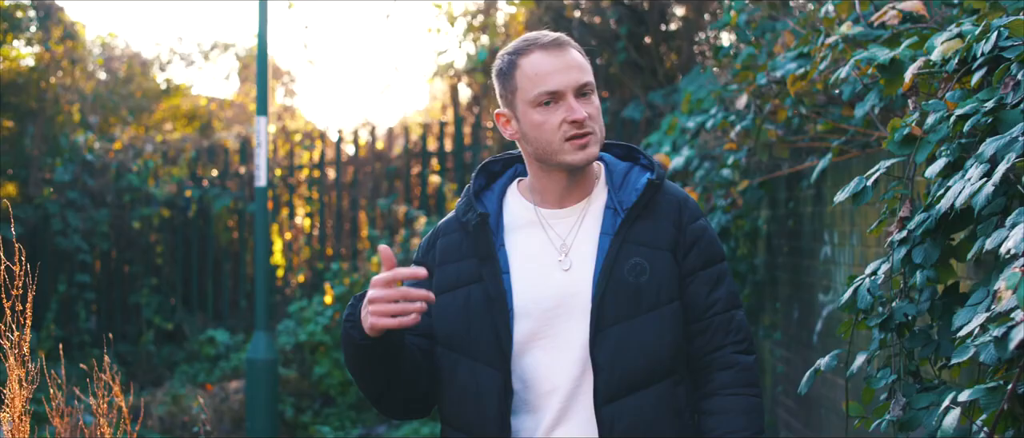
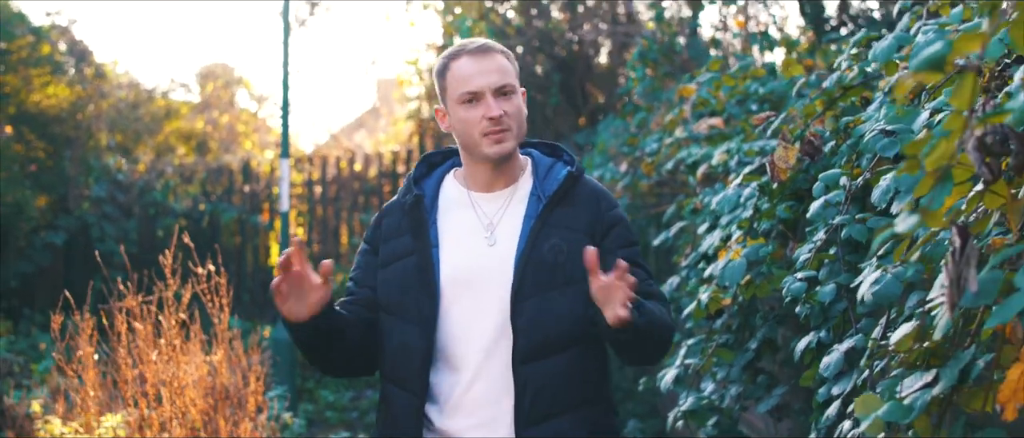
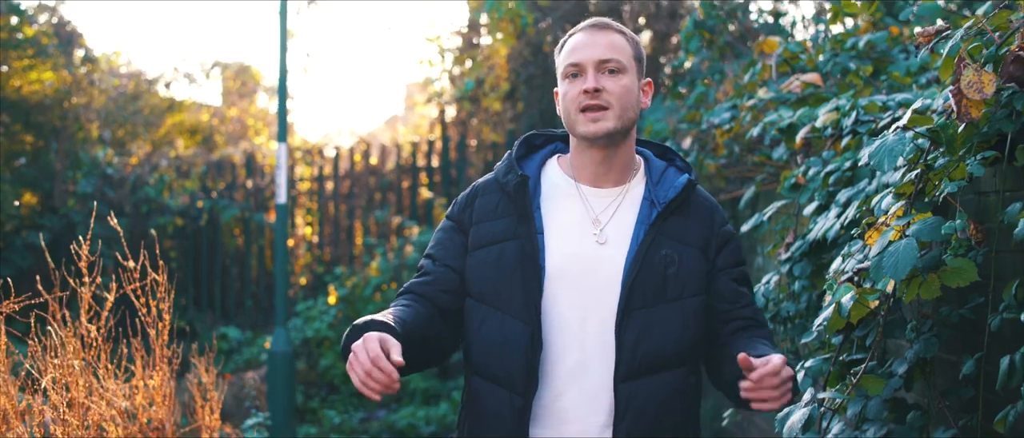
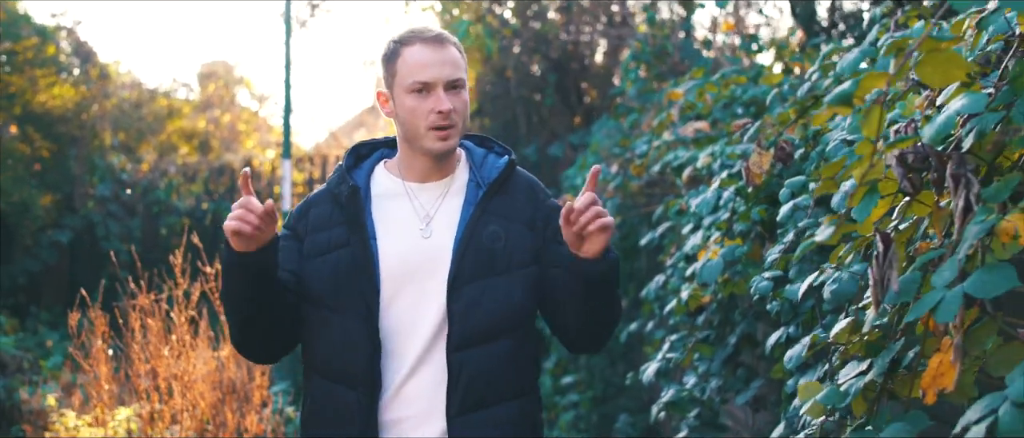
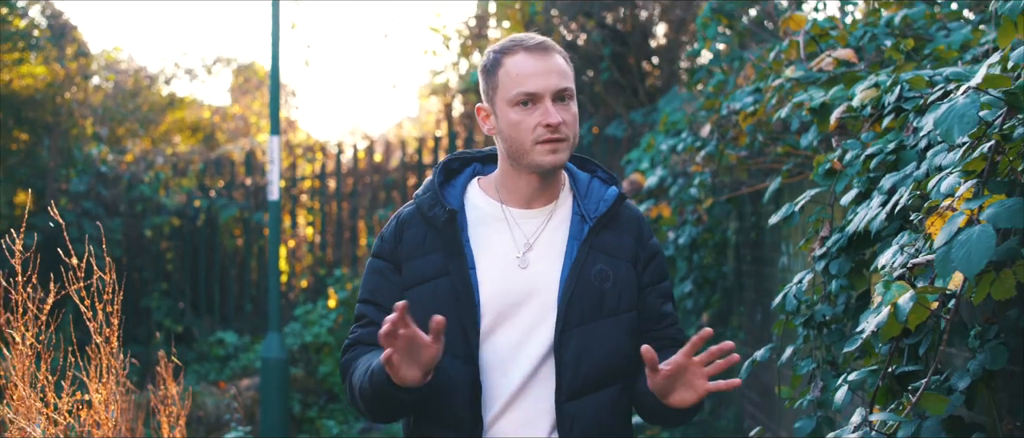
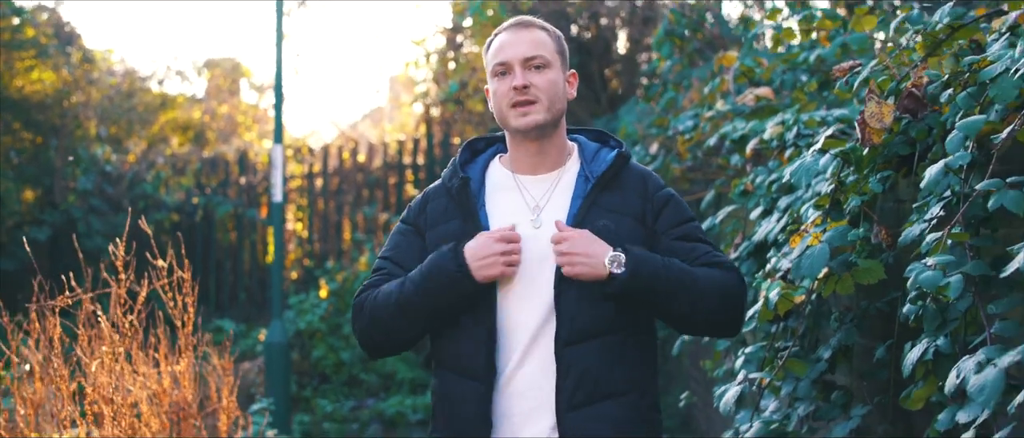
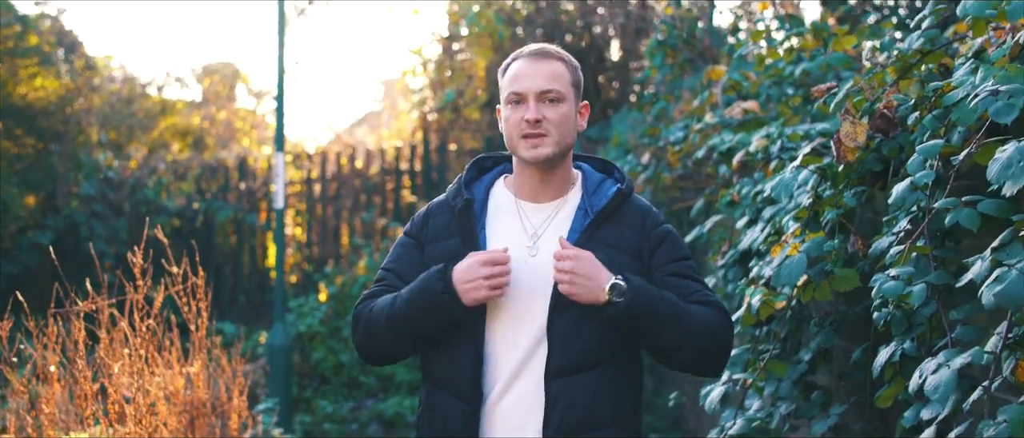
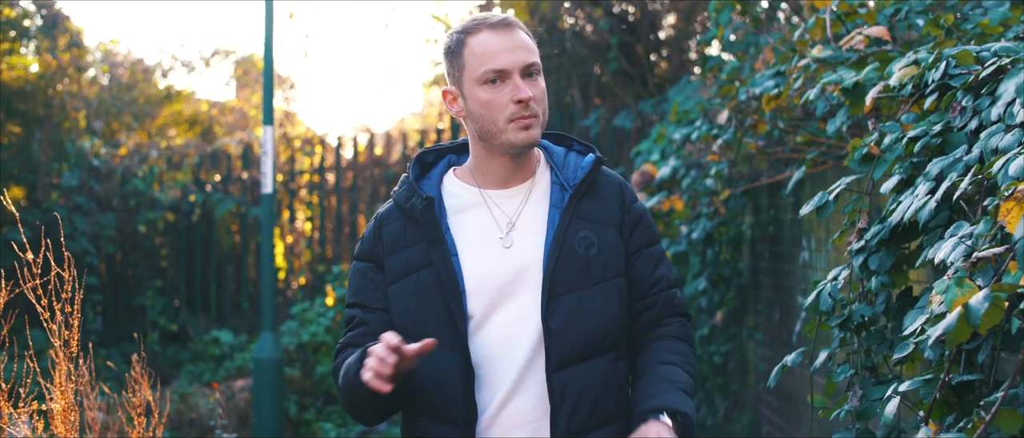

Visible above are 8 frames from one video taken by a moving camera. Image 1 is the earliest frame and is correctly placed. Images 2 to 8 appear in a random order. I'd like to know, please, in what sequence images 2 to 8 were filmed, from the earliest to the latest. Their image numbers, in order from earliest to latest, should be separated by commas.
8, 5, 3, 6, 7, 2, 4
